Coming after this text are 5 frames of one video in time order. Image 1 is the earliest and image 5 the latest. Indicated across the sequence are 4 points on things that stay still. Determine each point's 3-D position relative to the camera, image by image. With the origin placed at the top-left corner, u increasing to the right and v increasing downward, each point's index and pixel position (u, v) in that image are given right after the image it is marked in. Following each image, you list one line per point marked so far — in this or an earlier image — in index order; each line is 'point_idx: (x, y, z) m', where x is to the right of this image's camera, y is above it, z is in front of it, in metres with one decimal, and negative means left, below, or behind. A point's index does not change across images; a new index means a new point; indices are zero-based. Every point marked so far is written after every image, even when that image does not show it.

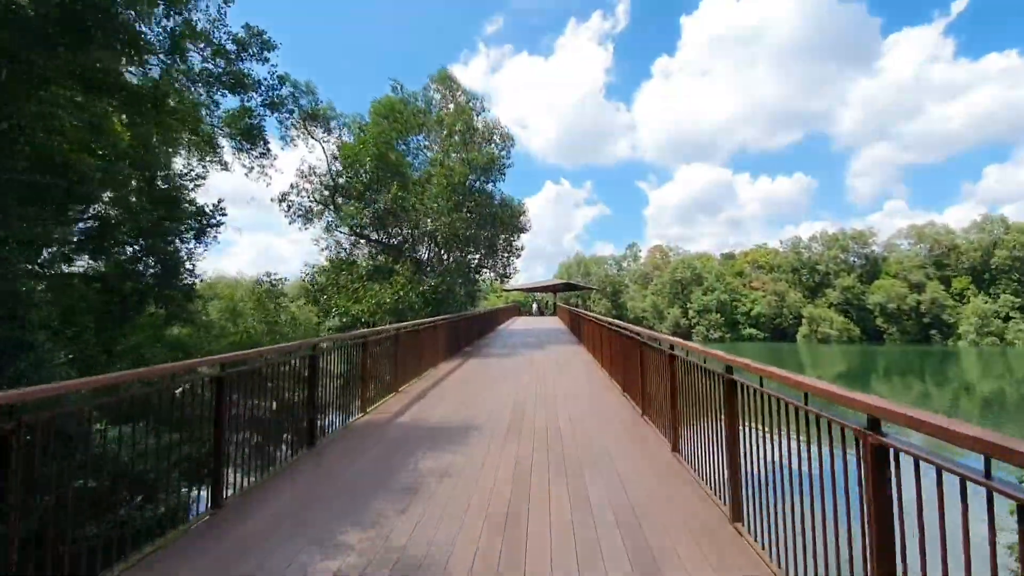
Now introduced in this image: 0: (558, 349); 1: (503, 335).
0: (+1.3, -1.6, +14.9) m
1: (-0.2, -1.6, +18.3) m
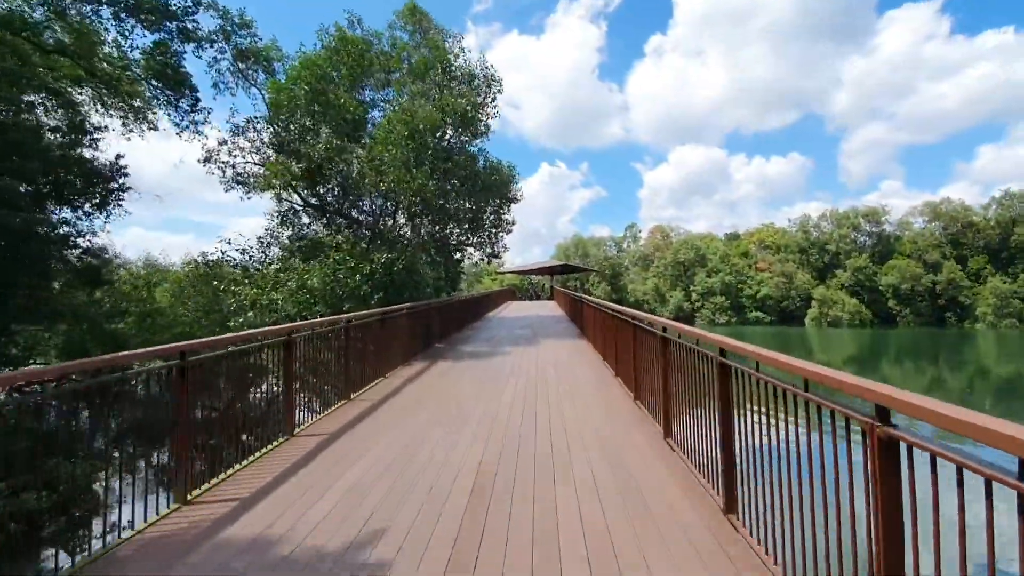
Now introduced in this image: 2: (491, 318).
0: (+1.1, -1.1, +13.1) m
1: (-0.5, -1.1, +16.5) m
2: (-0.5, -1.1, +19.0) m
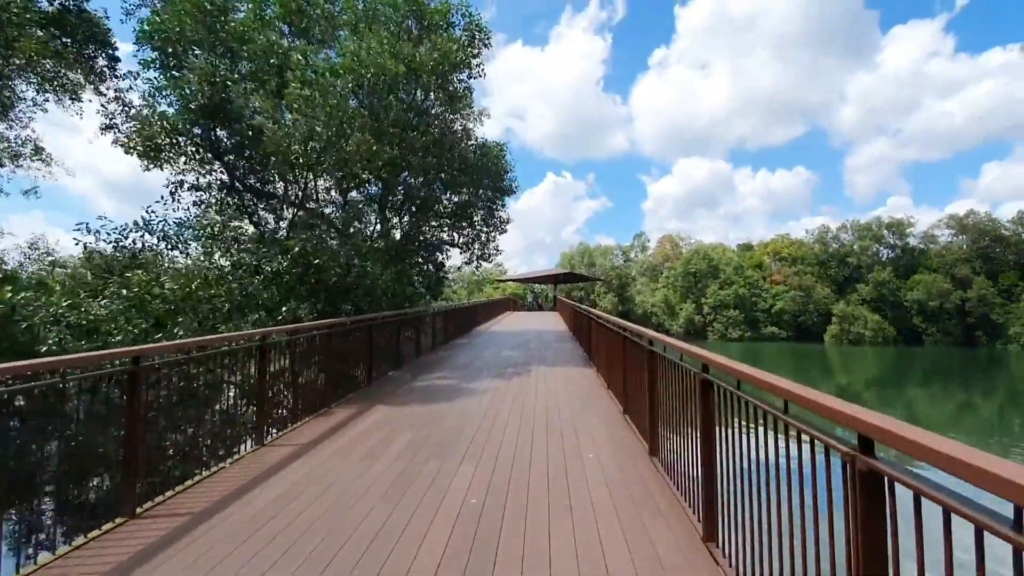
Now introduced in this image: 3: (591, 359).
0: (+0.9, -1.3, +11.2) m
1: (-0.6, -1.3, +14.7) m
2: (-0.5, -1.4, +17.2) m
3: (+1.5, -1.2, +9.9) m
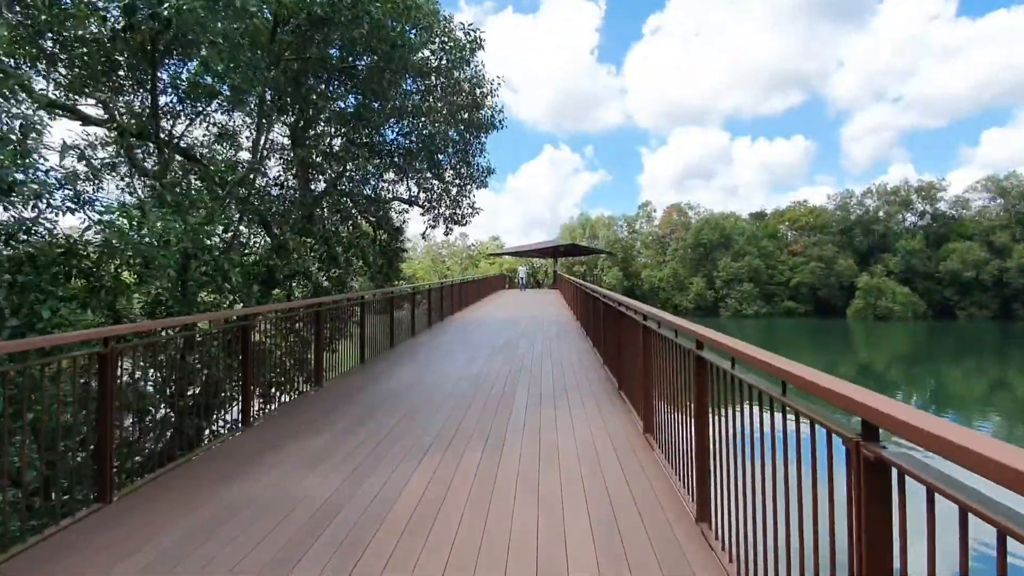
0: (+0.7, -0.9, +8.6) m
1: (-0.8, -0.7, +12.0) m
2: (-0.8, -0.7, +14.6) m
3: (+1.2, -0.8, +7.2) m
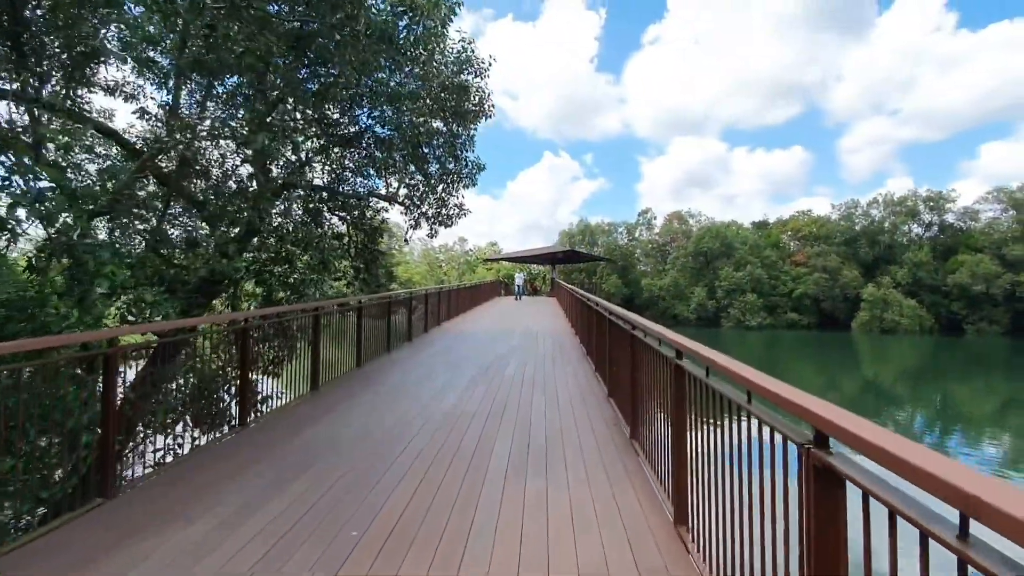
0: (+0.6, -1.0, +7.8) m
1: (-0.9, -0.9, +11.2) m
2: (-0.9, -0.9, +13.7) m
3: (+1.1, -1.0, +6.4) m
